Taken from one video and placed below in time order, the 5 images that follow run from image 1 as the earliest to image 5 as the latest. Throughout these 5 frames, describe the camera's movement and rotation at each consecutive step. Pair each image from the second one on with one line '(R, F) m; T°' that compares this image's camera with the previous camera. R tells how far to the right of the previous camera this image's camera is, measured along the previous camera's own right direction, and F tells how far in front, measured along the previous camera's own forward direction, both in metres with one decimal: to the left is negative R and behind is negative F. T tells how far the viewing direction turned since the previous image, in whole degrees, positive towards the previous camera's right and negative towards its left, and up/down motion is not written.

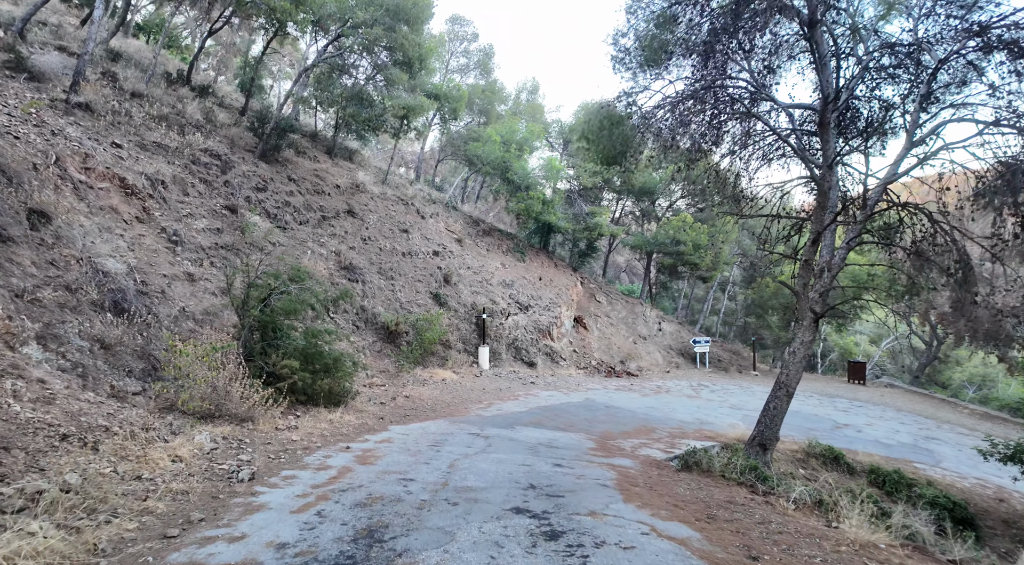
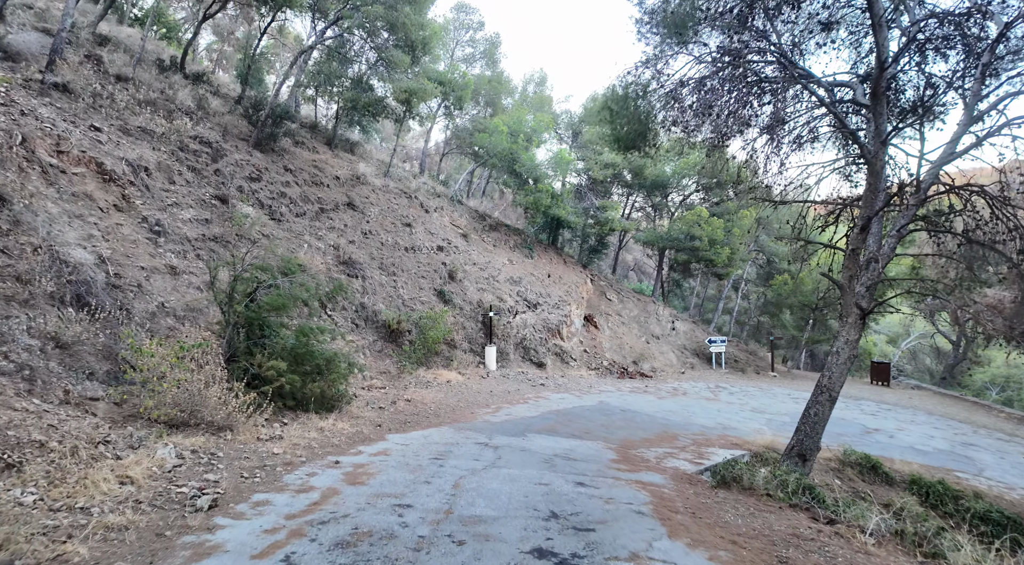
(-0.1, +0.9) m; 0°
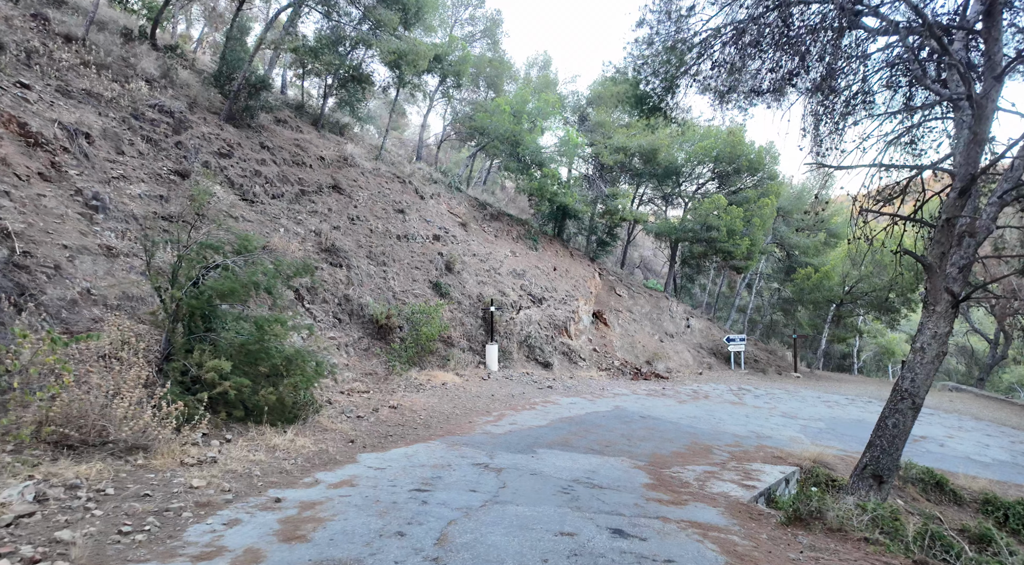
(-0.1, +1.7) m; 0°
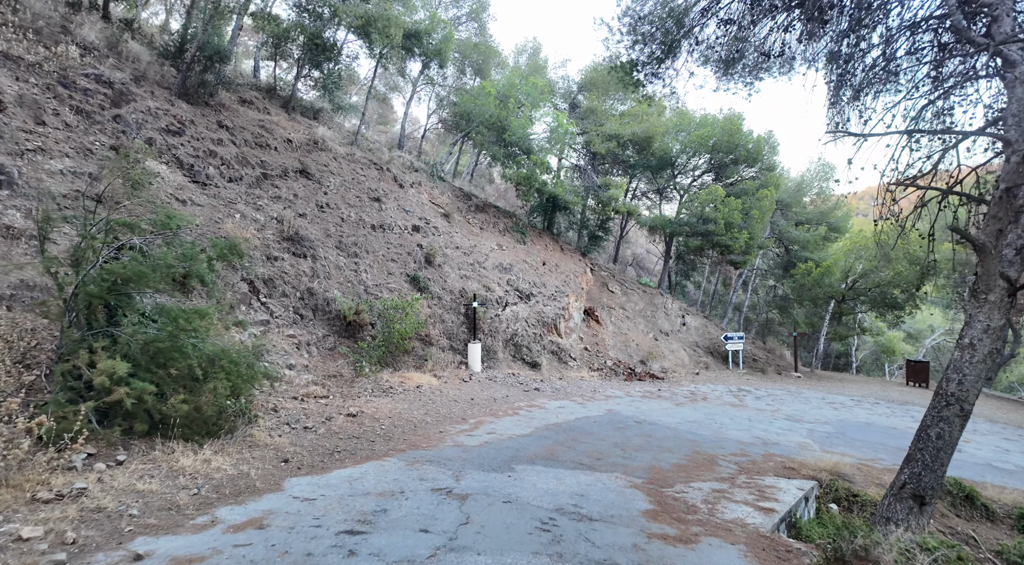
(+0.2, +1.2) m; +1°
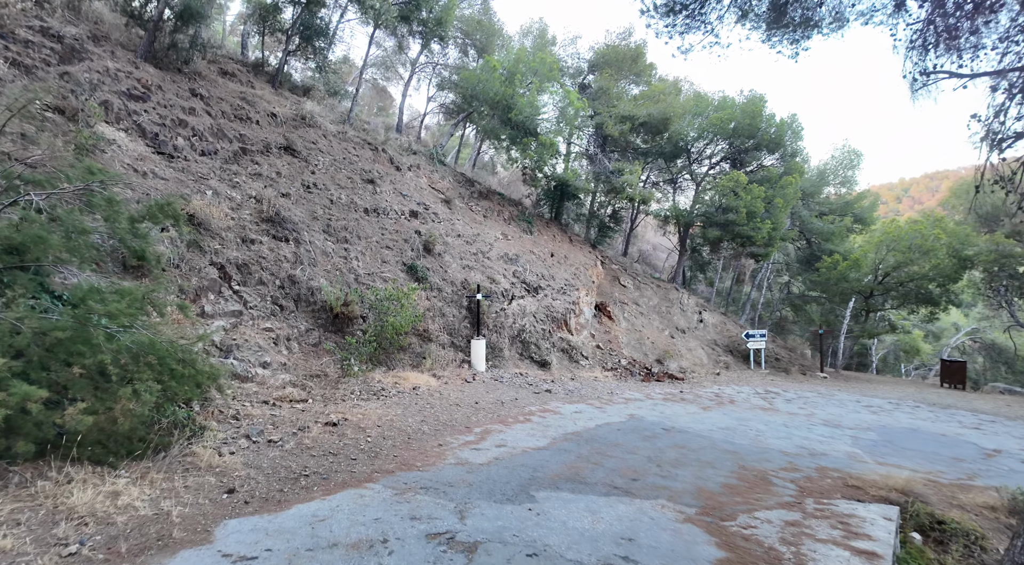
(-0.2, +1.4) m; 0°
